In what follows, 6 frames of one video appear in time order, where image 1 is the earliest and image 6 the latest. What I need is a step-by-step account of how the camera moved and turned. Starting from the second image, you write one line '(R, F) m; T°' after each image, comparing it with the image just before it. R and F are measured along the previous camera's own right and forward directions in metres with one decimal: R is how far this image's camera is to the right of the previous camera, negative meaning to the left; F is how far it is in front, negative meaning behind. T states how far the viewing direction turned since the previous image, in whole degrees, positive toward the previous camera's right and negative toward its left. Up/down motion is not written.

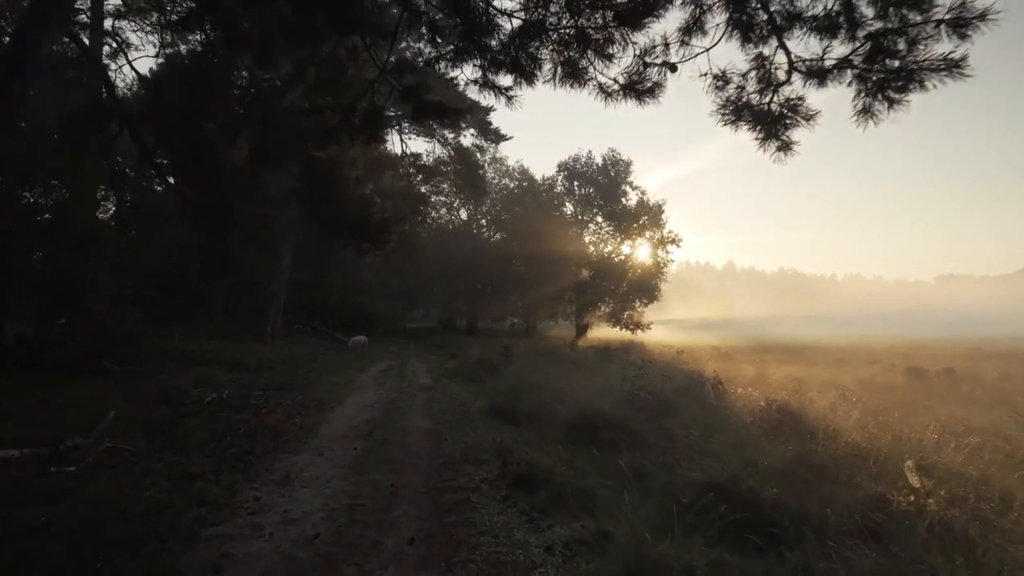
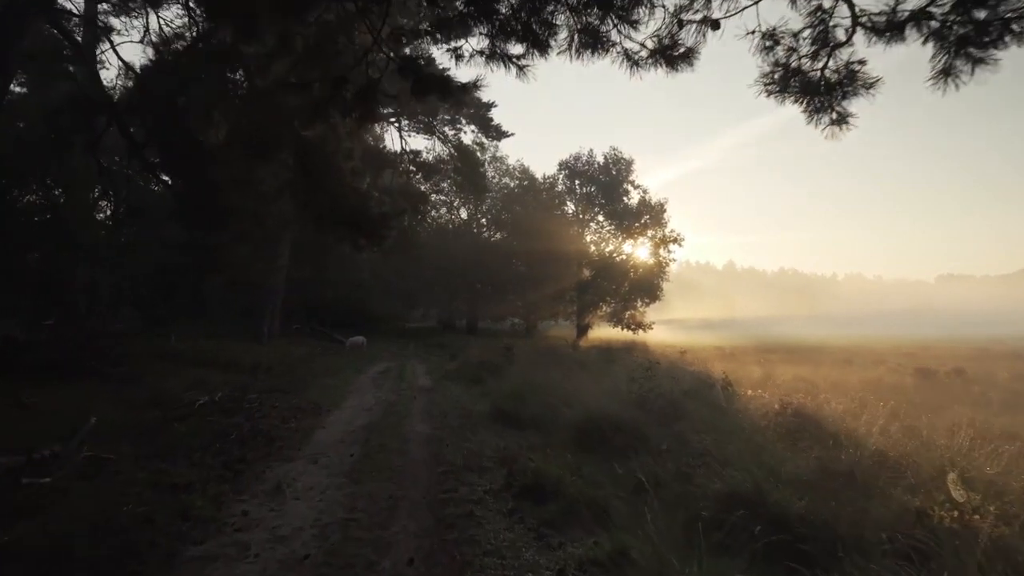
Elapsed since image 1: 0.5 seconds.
(-0.1, +0.5) m; 0°
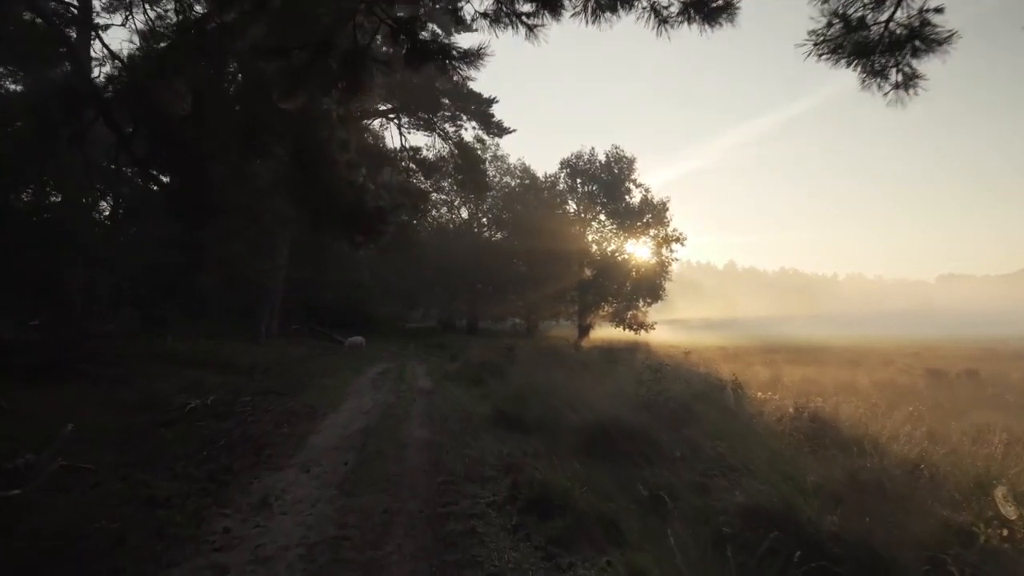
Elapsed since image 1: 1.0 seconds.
(0.0, +0.5) m; 0°
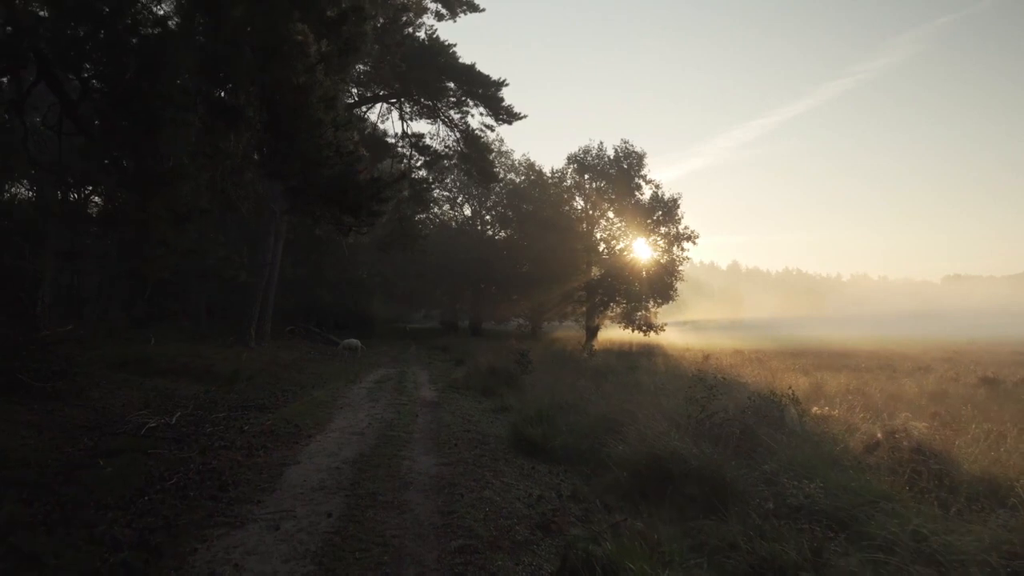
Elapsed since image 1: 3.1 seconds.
(-0.4, +2.2) m; 0°
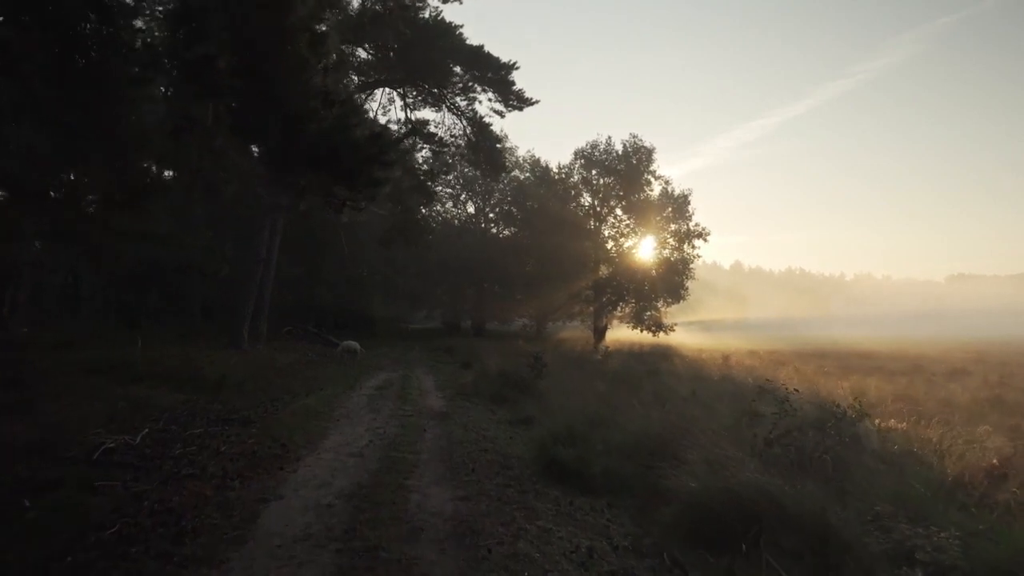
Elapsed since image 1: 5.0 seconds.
(-0.4, +1.8) m; 0°
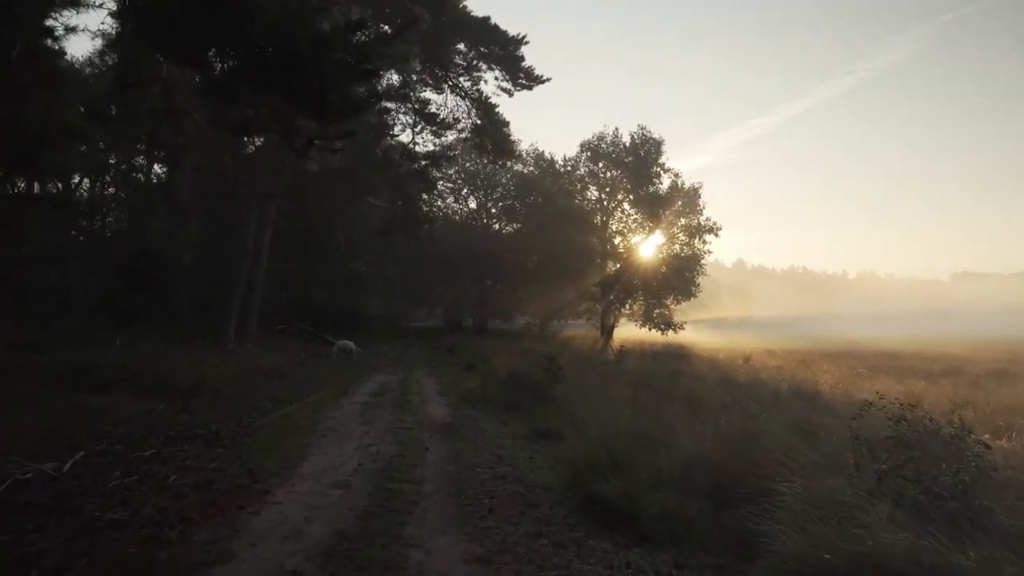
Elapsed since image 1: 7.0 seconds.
(-0.3, +2.0) m; 0°
